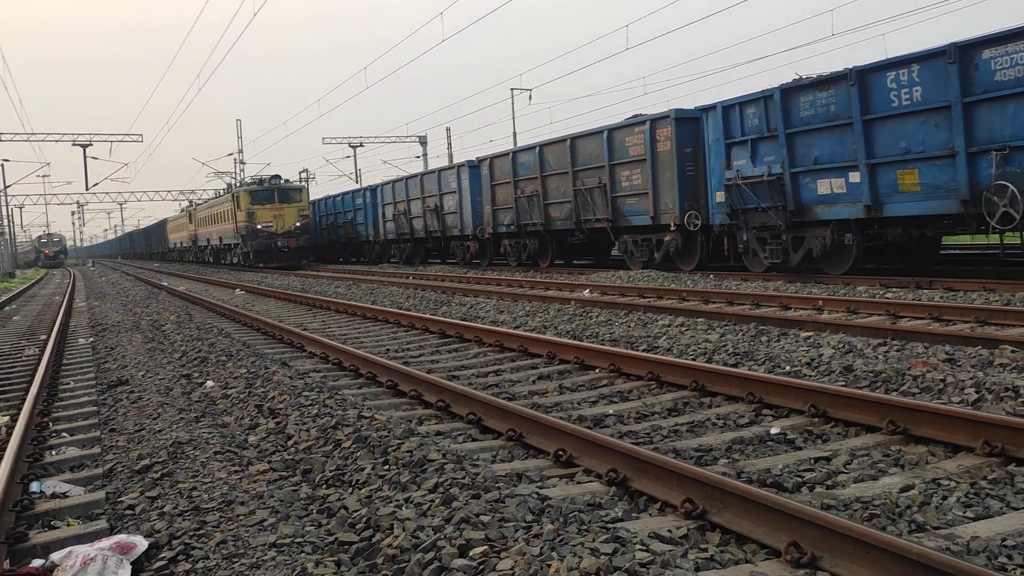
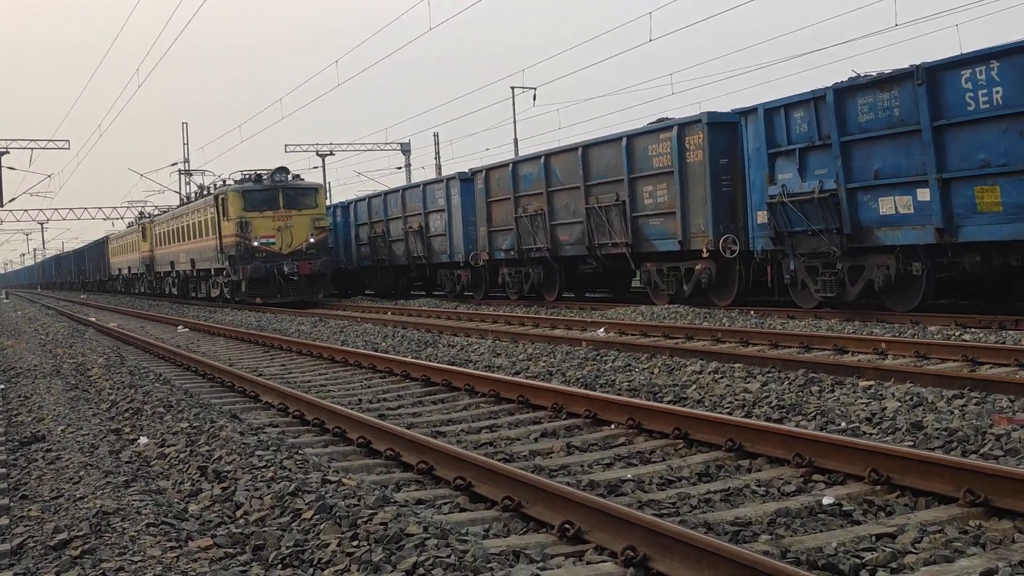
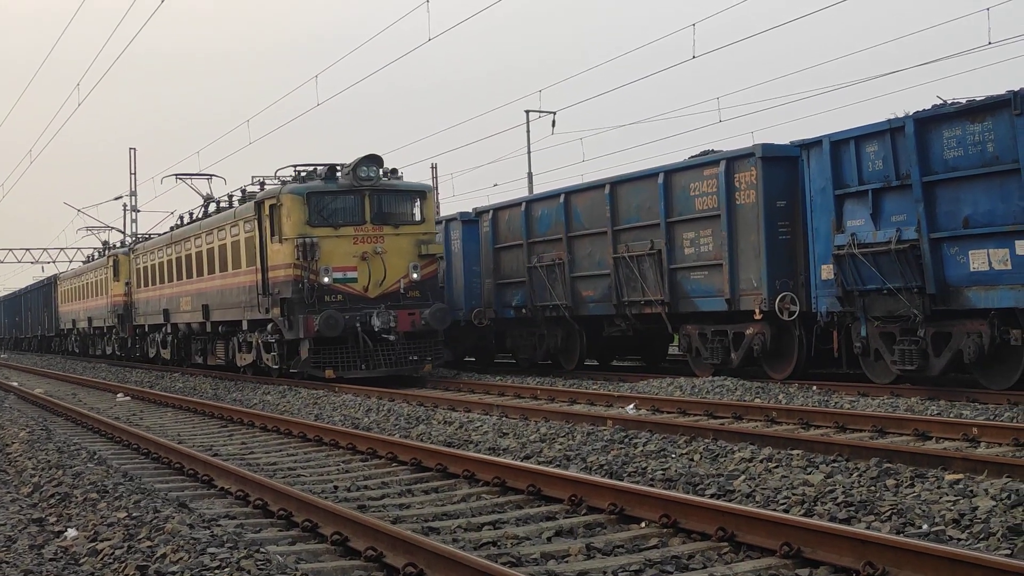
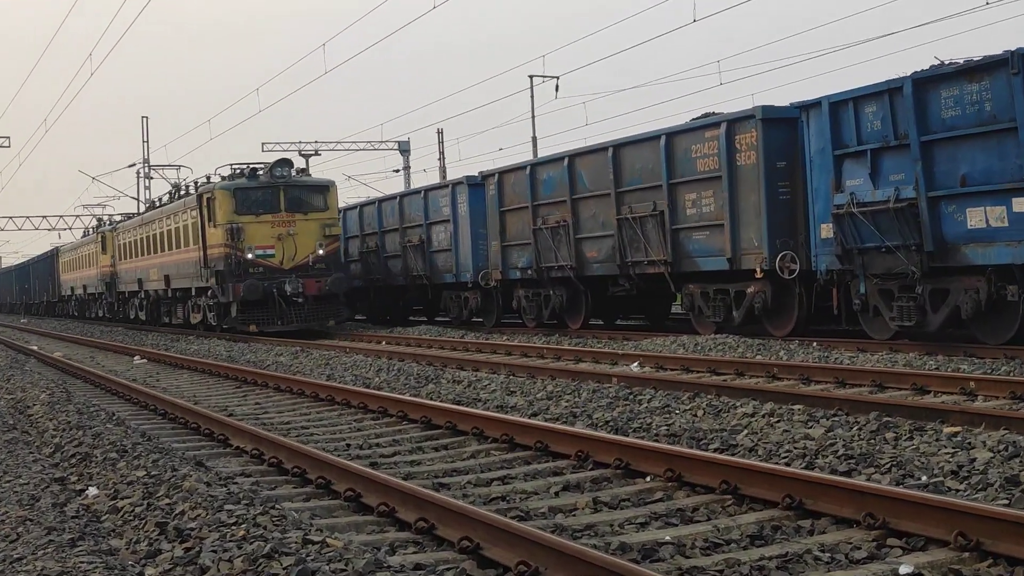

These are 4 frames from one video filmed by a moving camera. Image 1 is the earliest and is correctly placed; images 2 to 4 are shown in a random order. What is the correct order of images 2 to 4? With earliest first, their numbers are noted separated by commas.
2, 4, 3
